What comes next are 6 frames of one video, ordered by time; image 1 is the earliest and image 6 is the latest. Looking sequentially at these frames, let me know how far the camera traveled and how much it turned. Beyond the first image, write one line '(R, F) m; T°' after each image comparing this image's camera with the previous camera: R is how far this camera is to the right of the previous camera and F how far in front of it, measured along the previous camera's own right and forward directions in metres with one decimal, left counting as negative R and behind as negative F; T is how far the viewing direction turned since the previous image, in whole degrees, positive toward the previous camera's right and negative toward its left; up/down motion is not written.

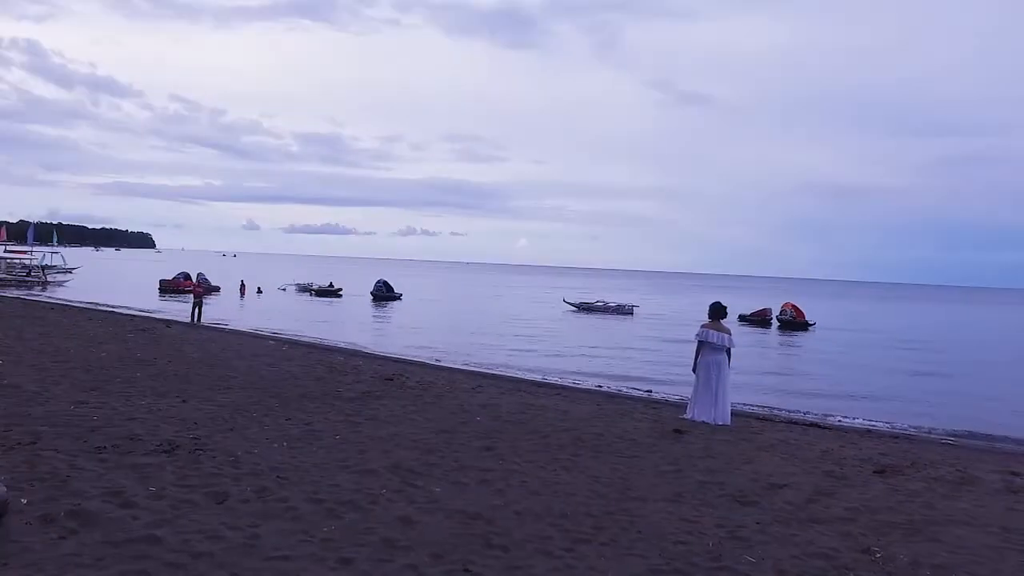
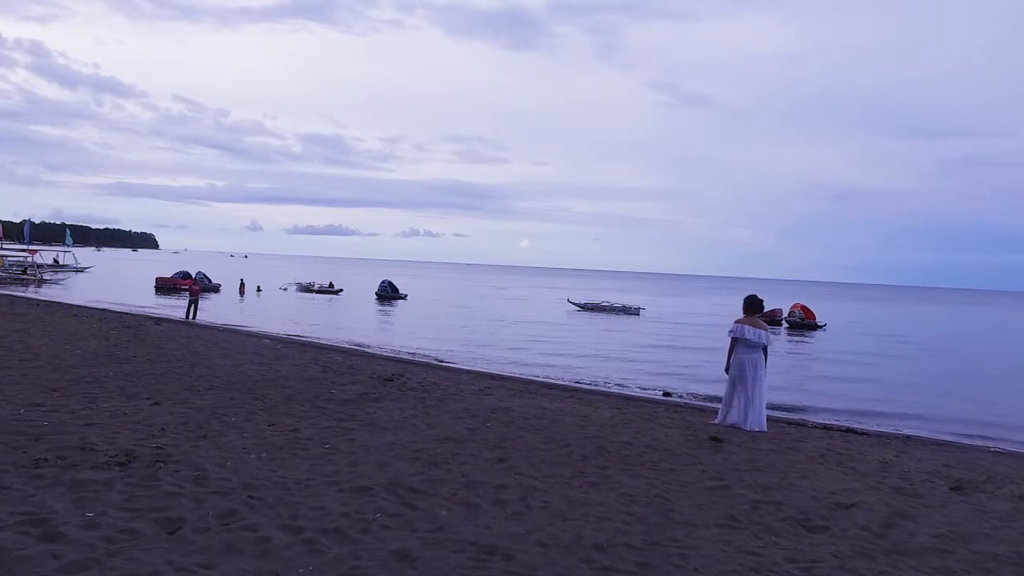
(-0.2, +1.4) m; 0°
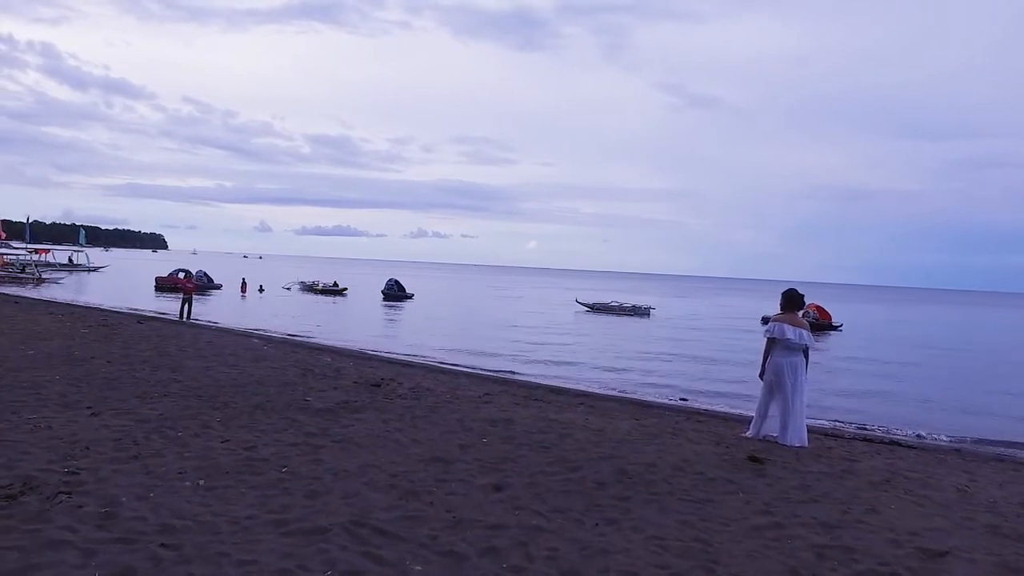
(+0.1, +1.6) m; -1°
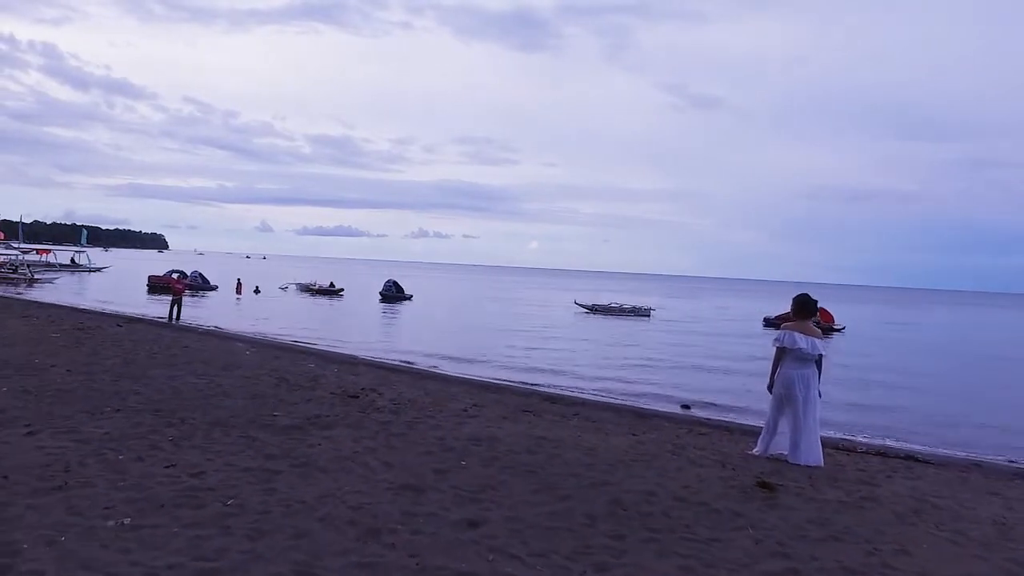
(+0.2, +0.9) m; 0°
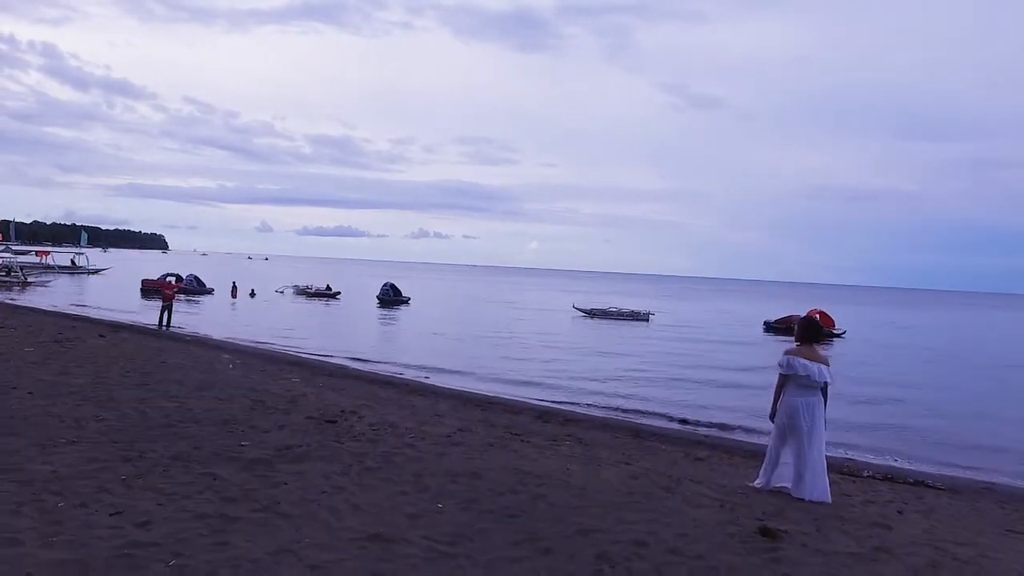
(+0.2, +0.6) m; 0°
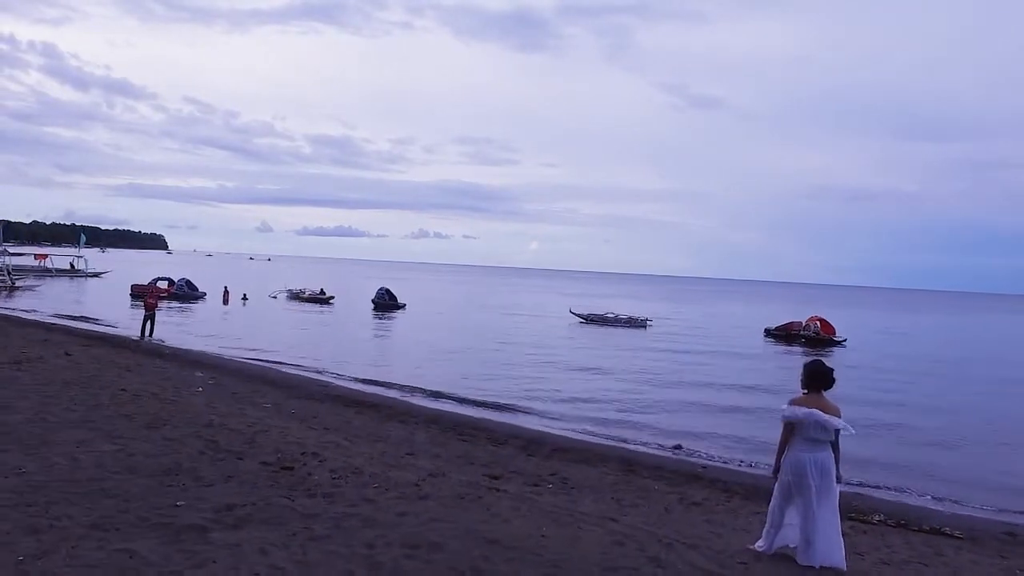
(+0.3, +1.0) m; 0°
